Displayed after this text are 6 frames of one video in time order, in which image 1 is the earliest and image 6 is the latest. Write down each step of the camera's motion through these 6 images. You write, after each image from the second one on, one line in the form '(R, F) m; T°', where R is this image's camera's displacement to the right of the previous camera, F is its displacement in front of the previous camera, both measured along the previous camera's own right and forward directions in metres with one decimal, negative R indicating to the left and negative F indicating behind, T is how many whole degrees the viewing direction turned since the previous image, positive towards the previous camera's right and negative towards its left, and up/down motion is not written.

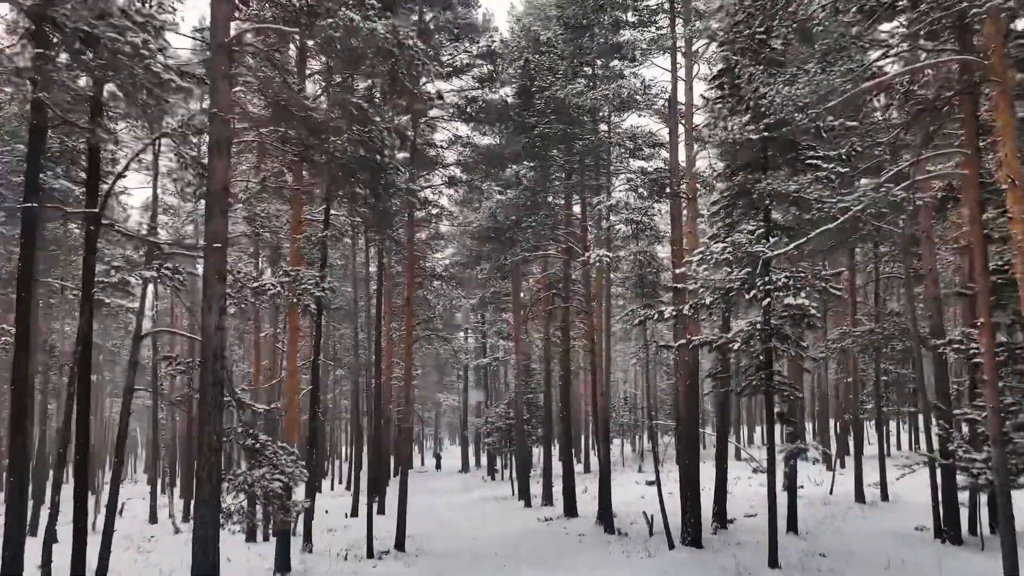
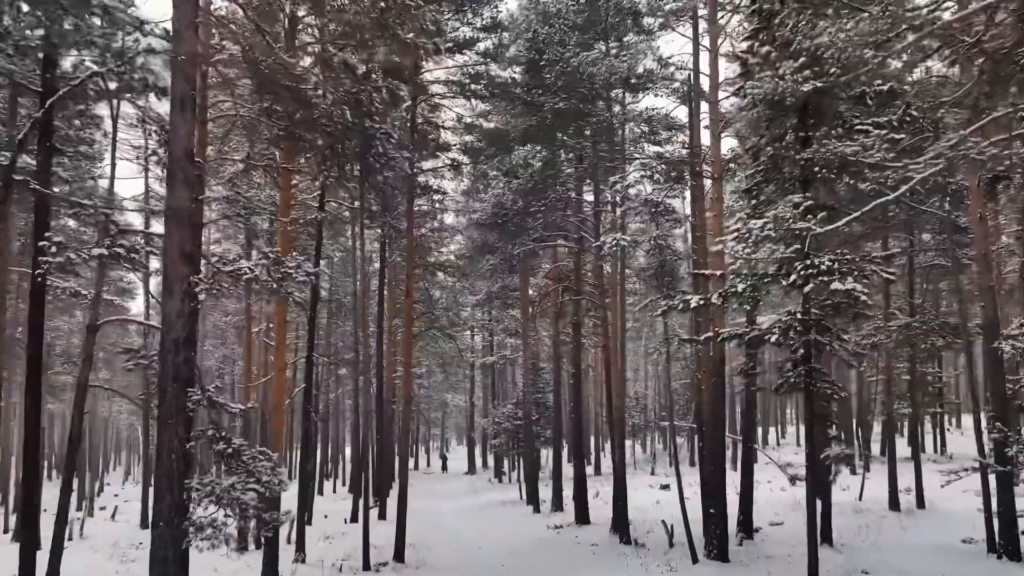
(0.0, +1.2) m; -1°
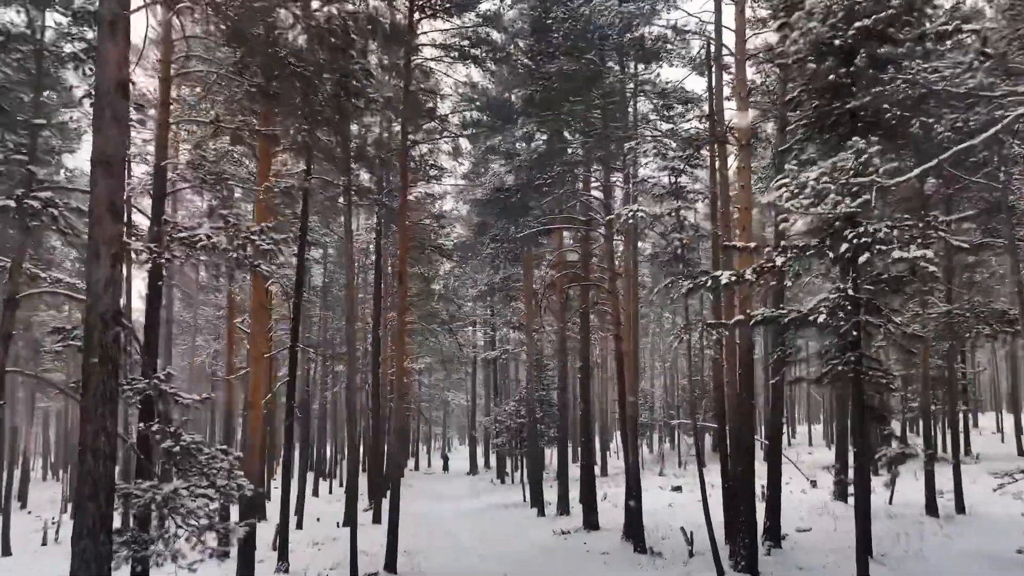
(0.0, +1.3) m; 0°
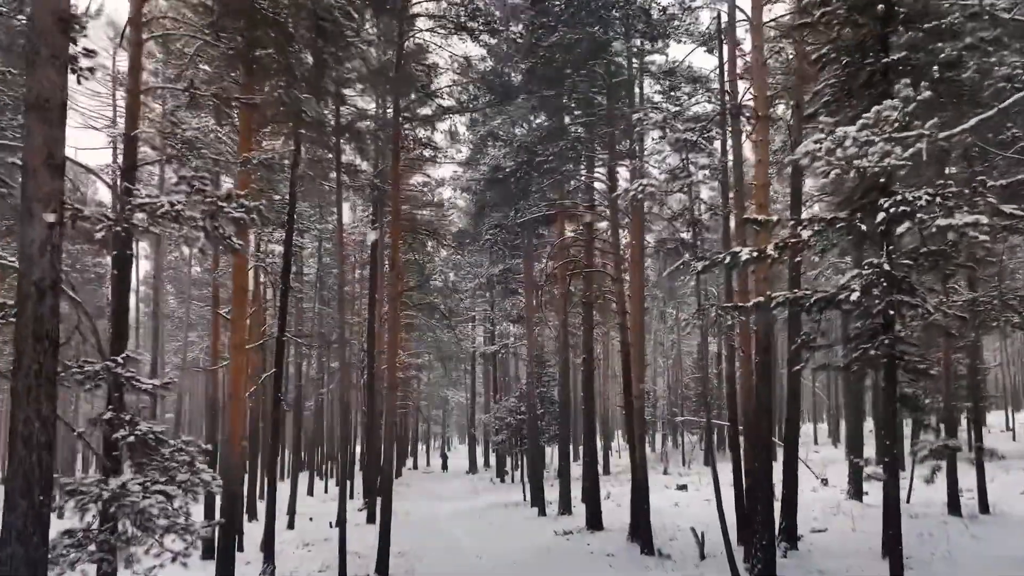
(0.0, +0.8) m; 0°
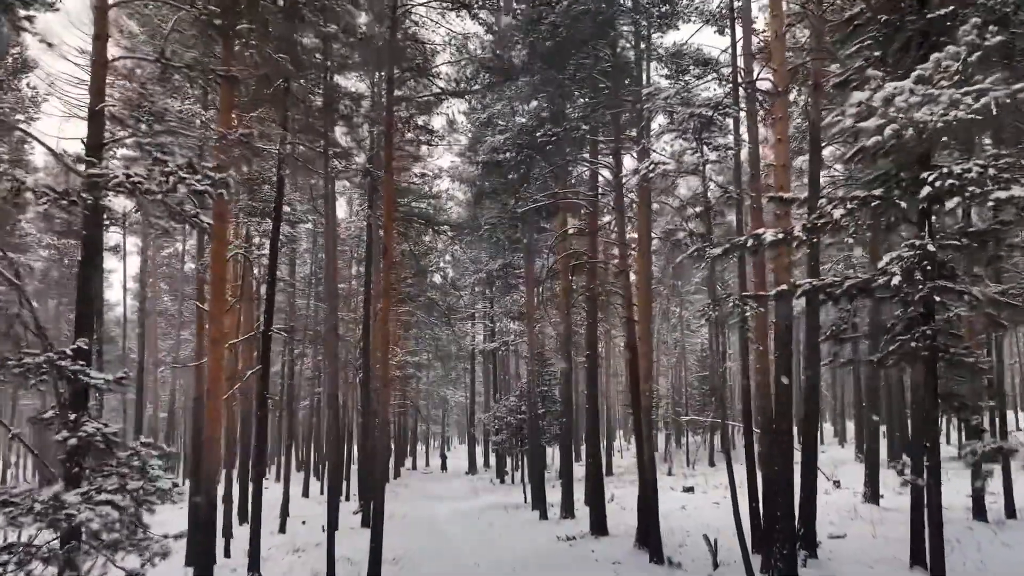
(0.0, +0.8) m; 0°
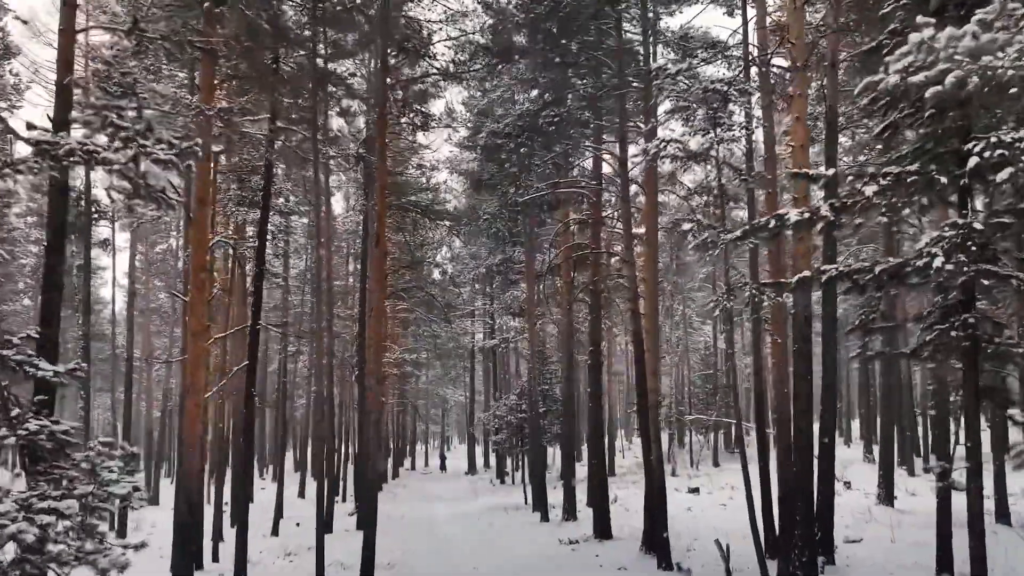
(0.0, +0.6) m; 0°
